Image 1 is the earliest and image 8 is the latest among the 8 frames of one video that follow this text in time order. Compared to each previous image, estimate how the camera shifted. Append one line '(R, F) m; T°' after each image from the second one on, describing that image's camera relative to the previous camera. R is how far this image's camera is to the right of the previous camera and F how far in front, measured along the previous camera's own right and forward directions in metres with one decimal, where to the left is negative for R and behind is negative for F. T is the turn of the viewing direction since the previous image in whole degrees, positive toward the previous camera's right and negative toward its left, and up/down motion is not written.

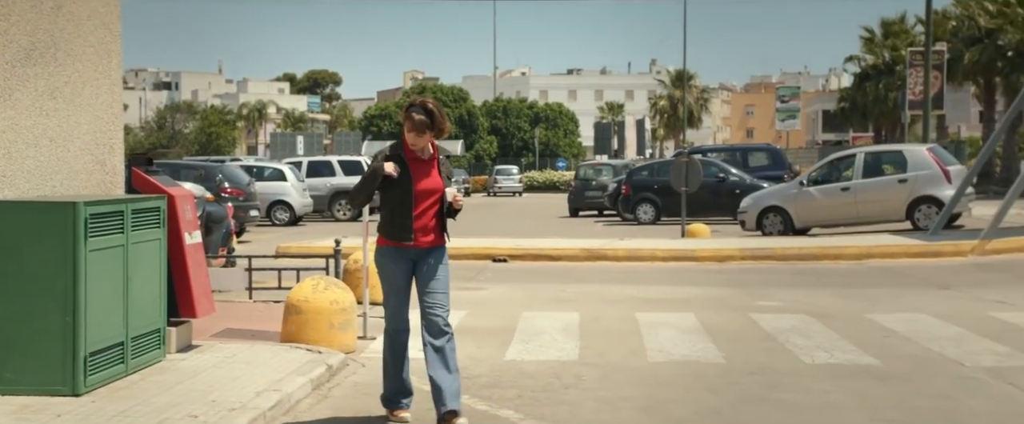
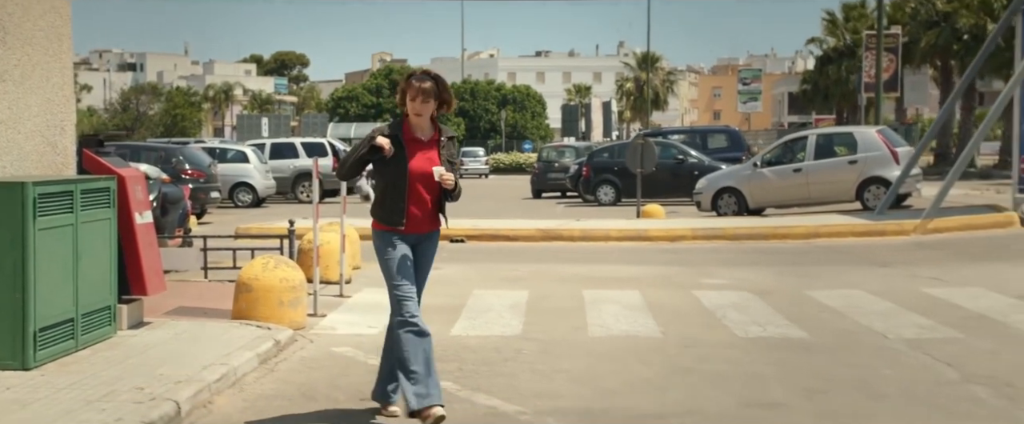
(+0.3, -0.3) m; +2°
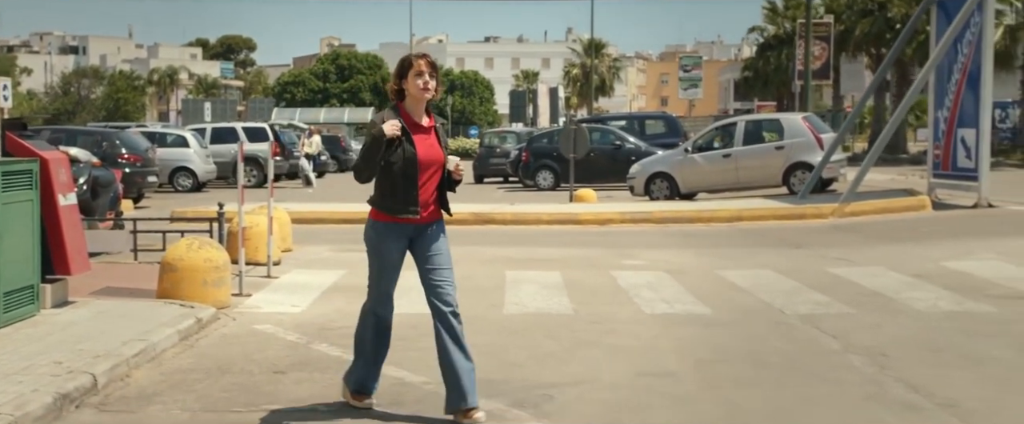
(+0.4, -0.4) m; +3°
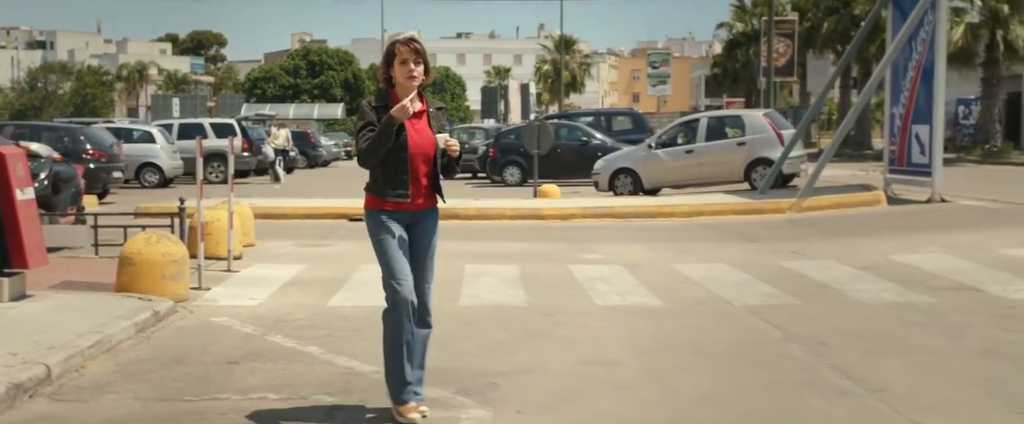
(+0.2, -0.2) m; +2°
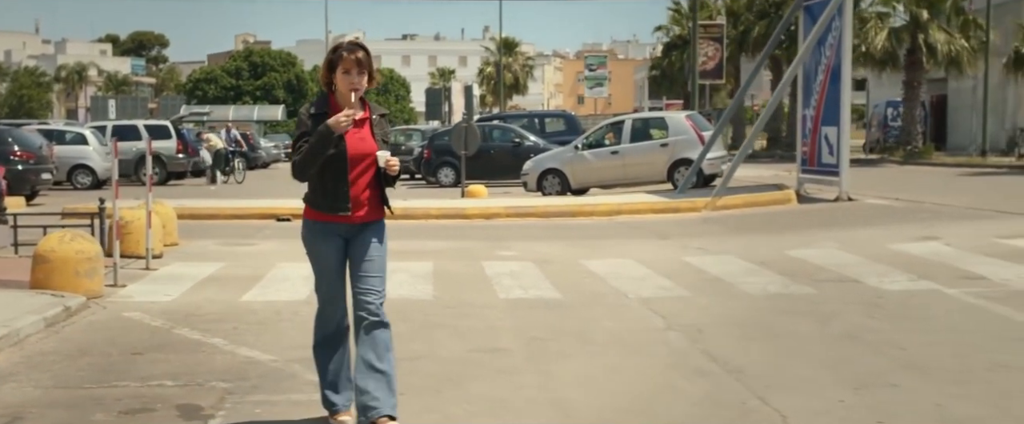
(+0.6, -0.5) m; +3°
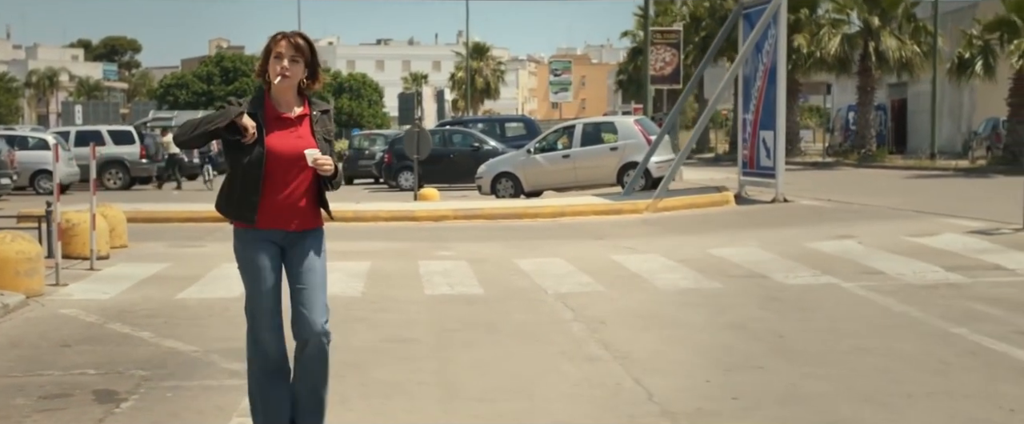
(+0.7, -0.6) m; +1°
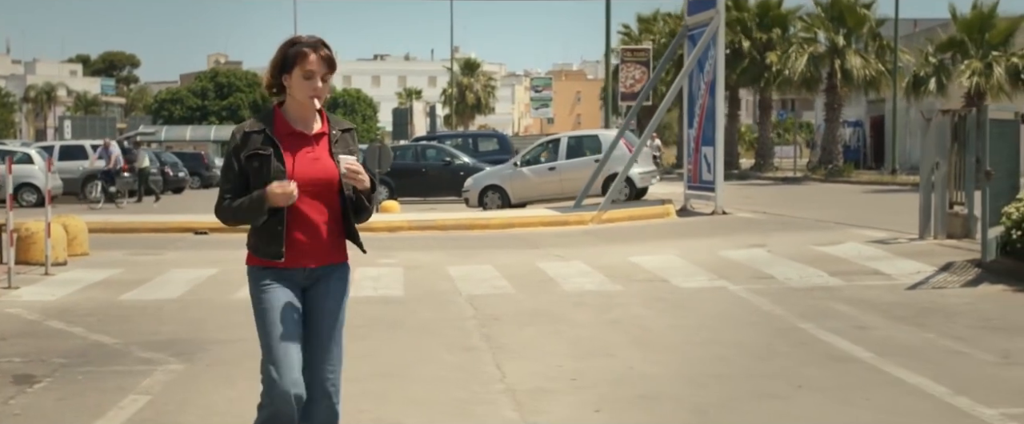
(+1.2, -0.9) m; -1°
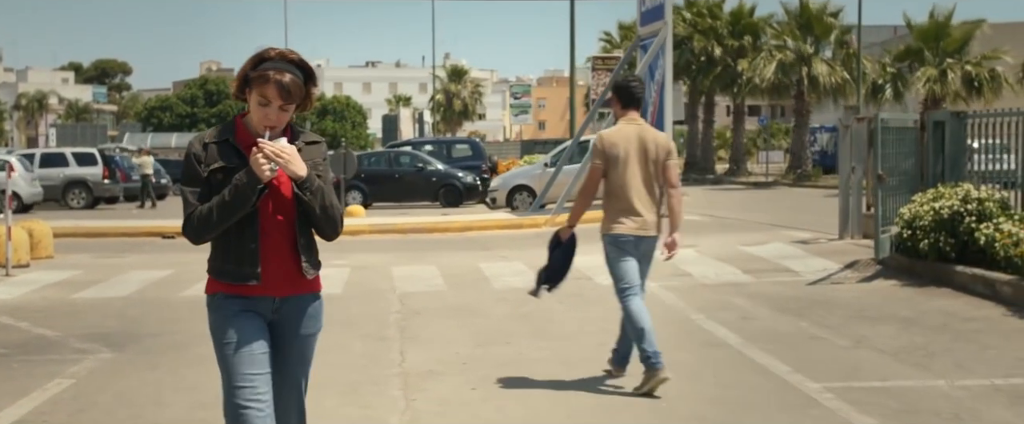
(+1.0, -0.7) m; 0°
